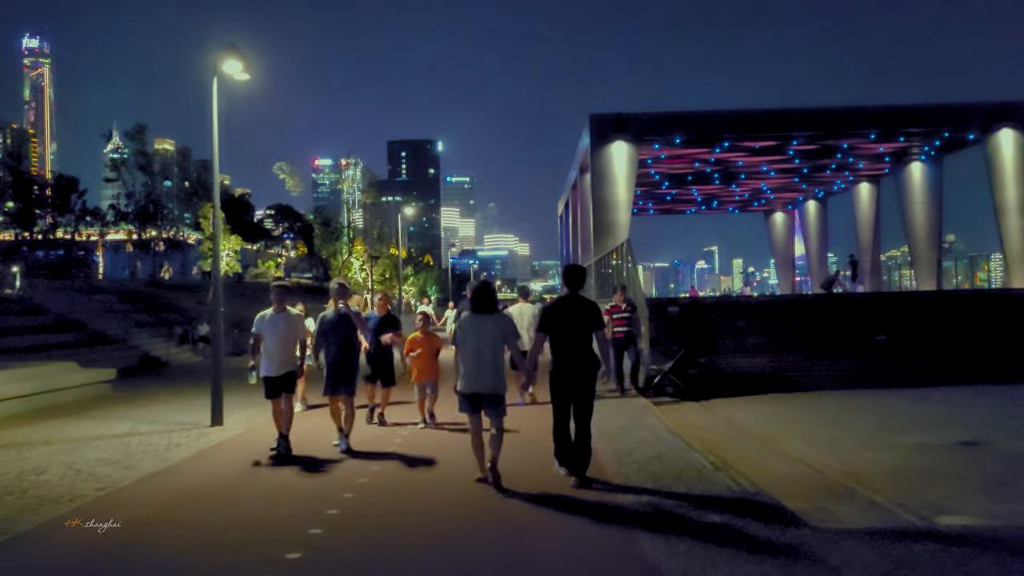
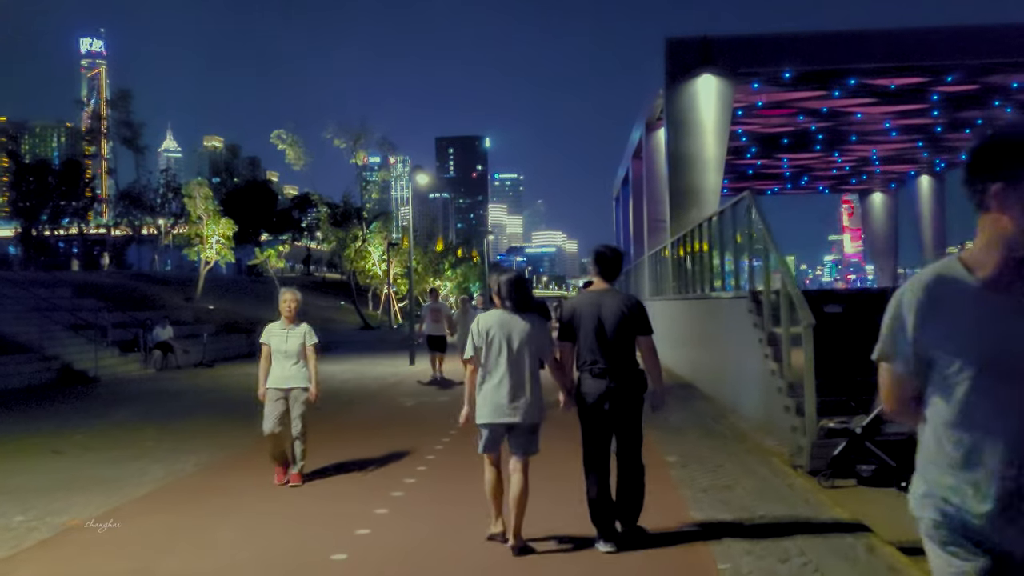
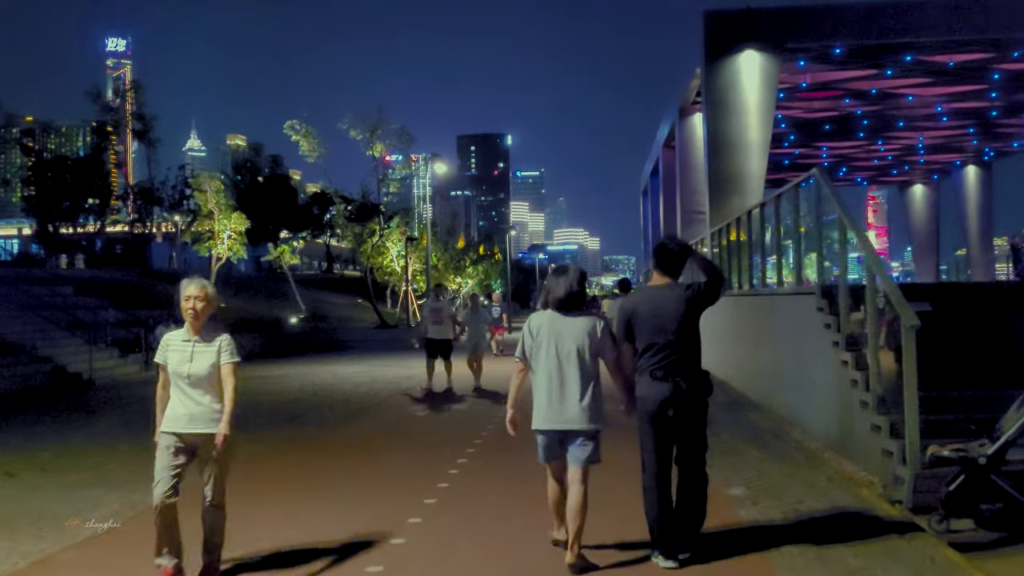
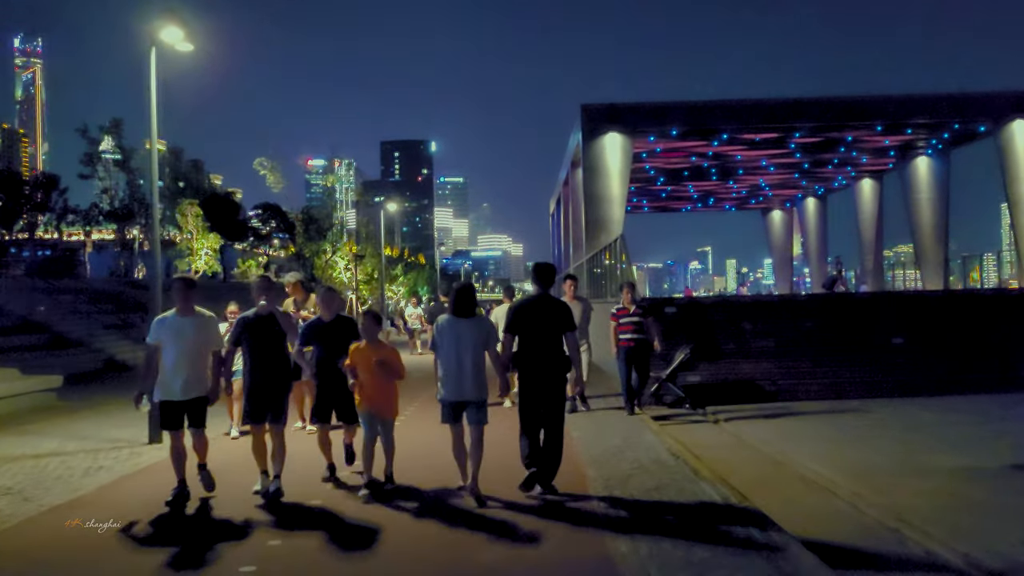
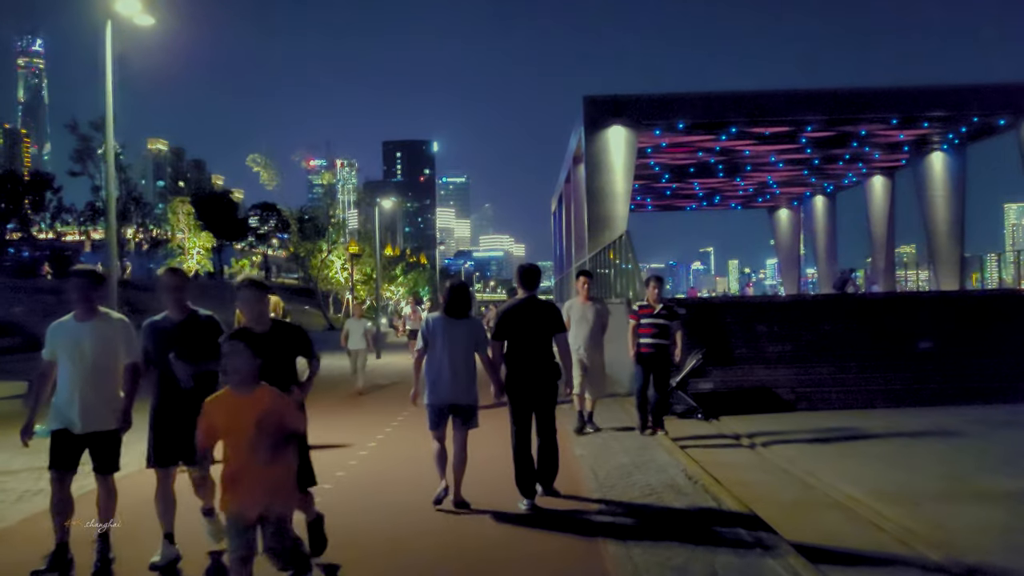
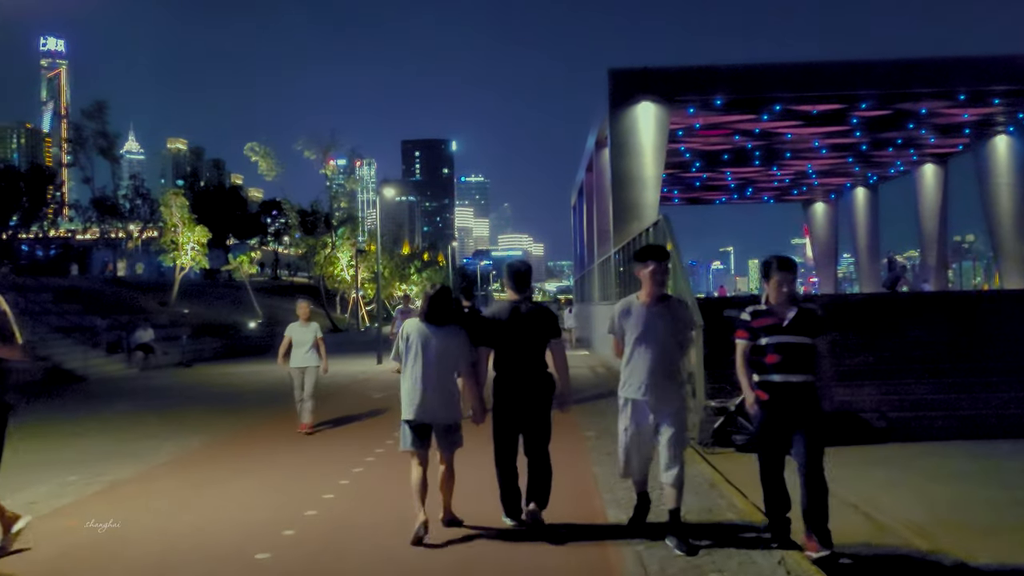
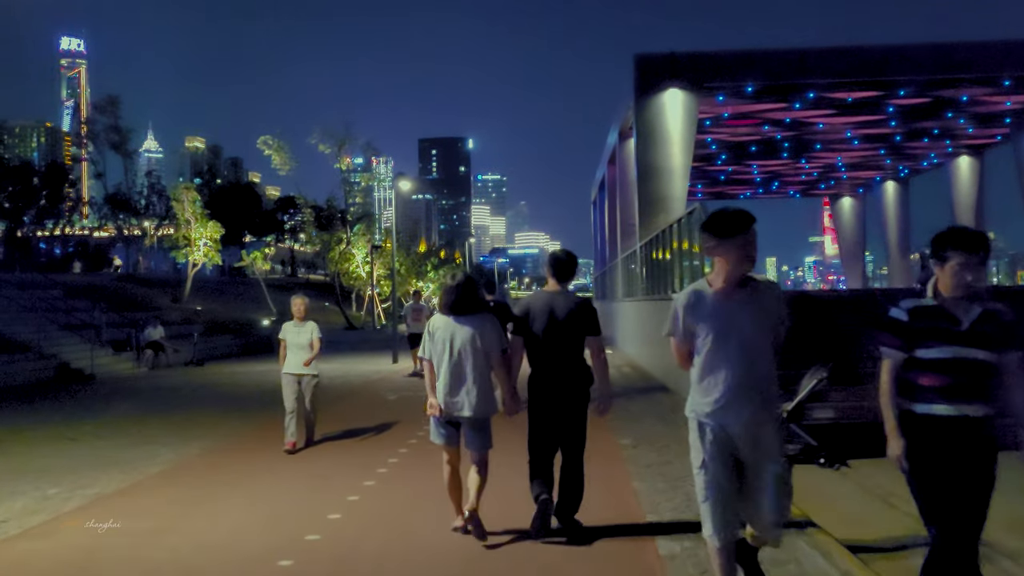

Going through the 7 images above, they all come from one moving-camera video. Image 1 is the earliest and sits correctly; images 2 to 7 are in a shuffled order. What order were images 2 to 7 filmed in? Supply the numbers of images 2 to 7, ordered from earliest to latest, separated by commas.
4, 5, 6, 7, 2, 3
